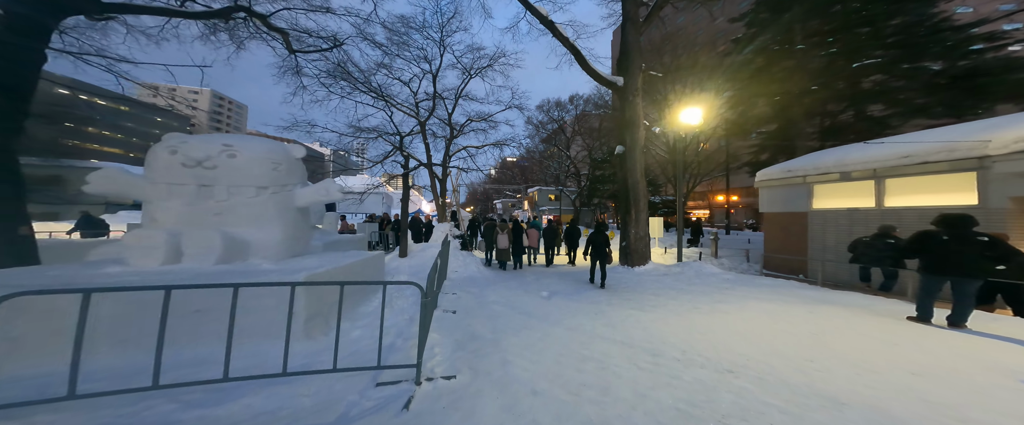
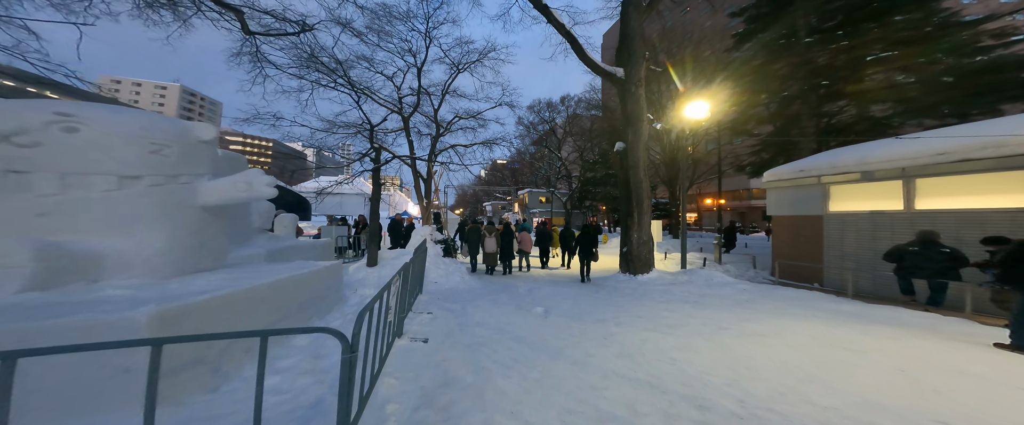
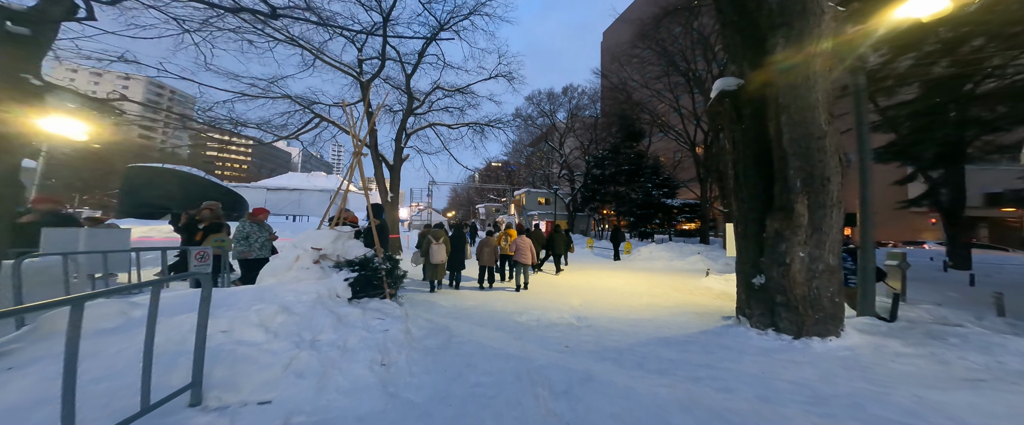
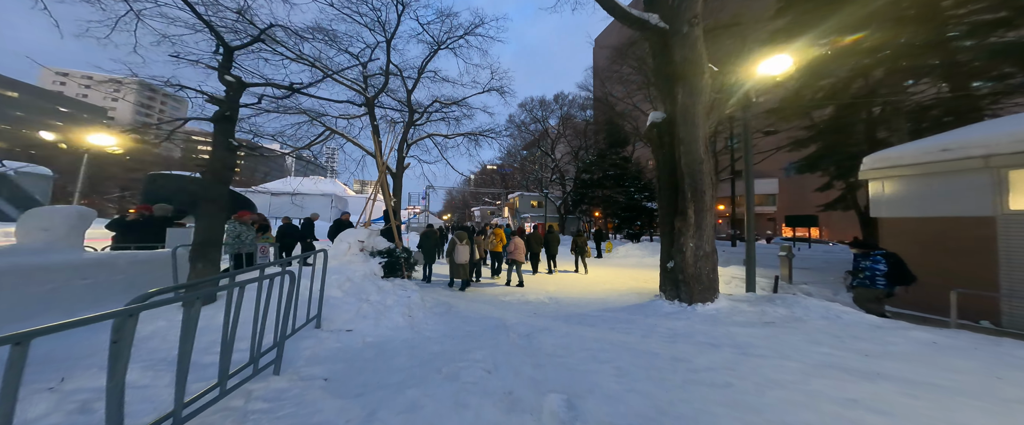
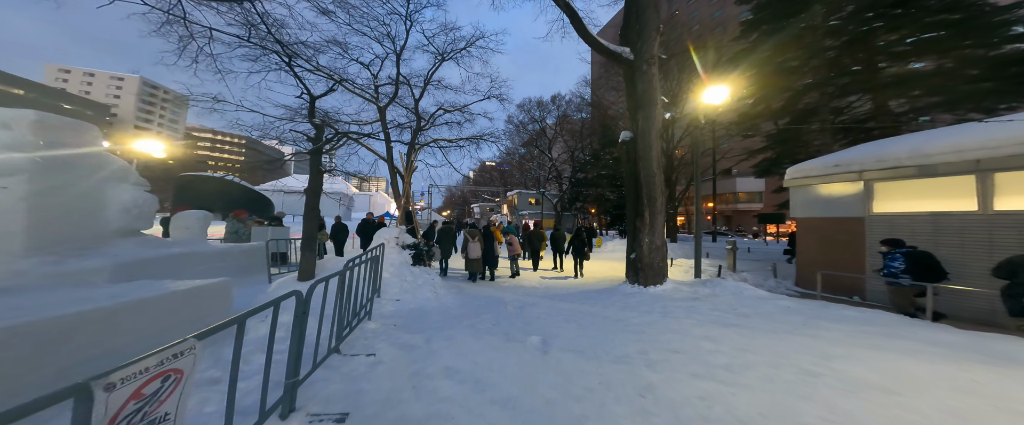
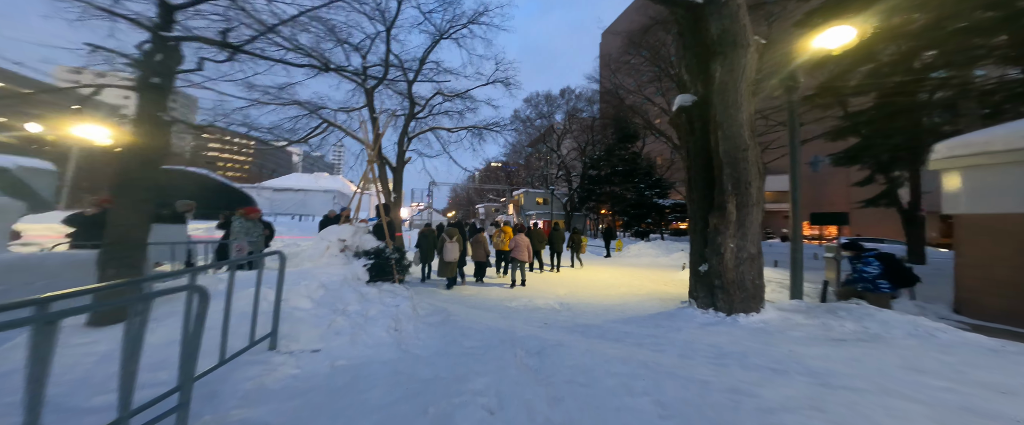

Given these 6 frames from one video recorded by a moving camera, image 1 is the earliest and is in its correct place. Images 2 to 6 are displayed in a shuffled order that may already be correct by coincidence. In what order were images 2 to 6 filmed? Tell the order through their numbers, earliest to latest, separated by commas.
2, 5, 4, 6, 3
